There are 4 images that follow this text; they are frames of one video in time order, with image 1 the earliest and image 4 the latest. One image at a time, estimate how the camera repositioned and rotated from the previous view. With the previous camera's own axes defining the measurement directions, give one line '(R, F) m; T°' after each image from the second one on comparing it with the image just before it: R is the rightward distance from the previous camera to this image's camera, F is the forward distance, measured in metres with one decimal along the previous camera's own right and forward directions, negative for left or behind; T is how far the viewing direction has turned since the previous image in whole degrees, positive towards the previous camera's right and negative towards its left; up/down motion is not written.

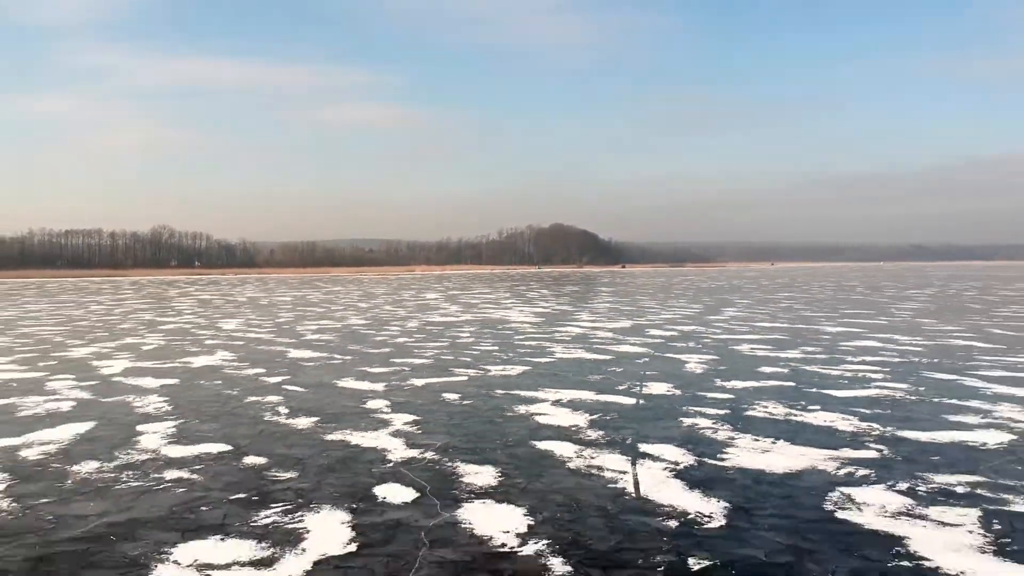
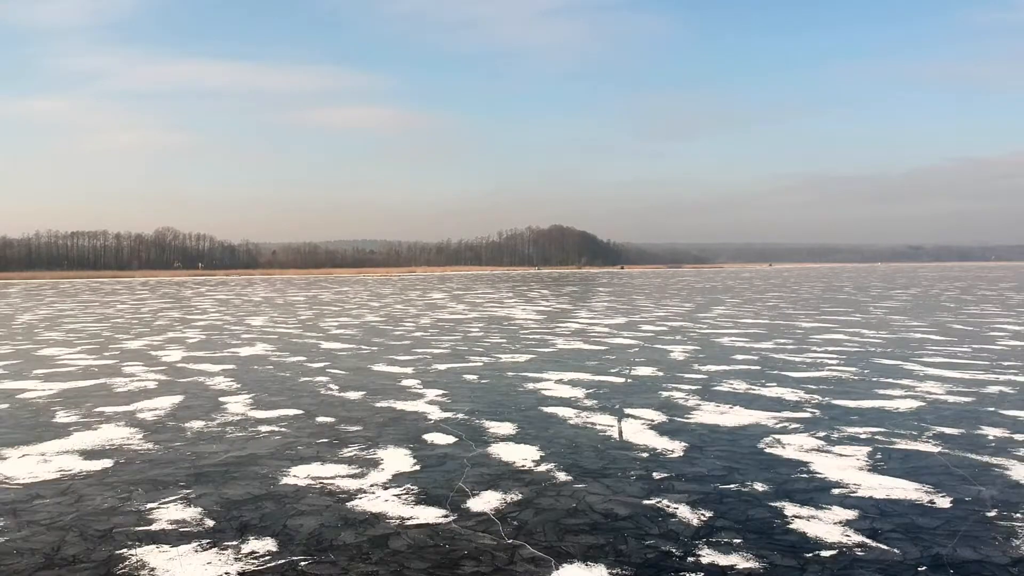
(-0.1, -1.6) m; 0°
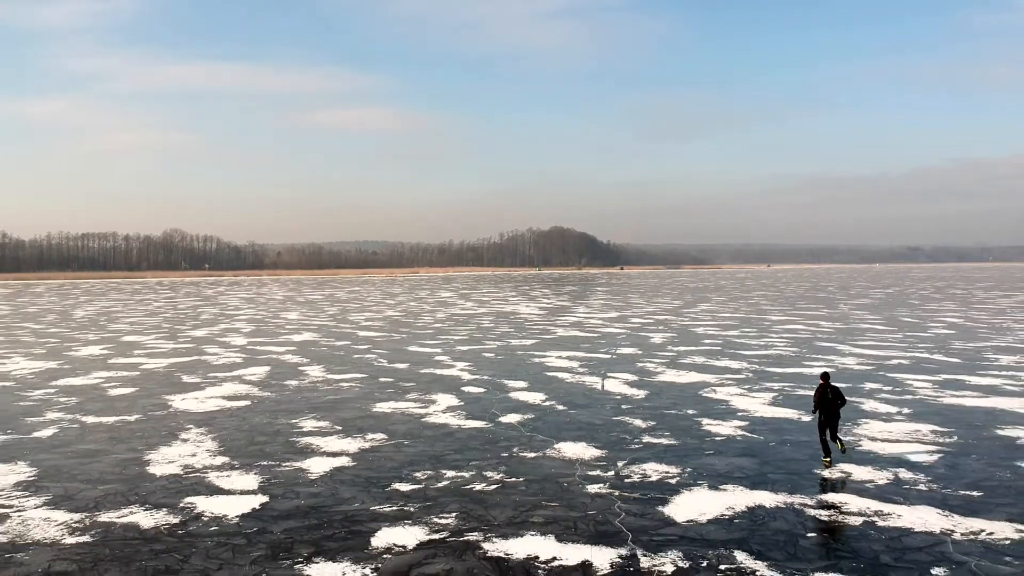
(-0.1, -2.6) m; 0°
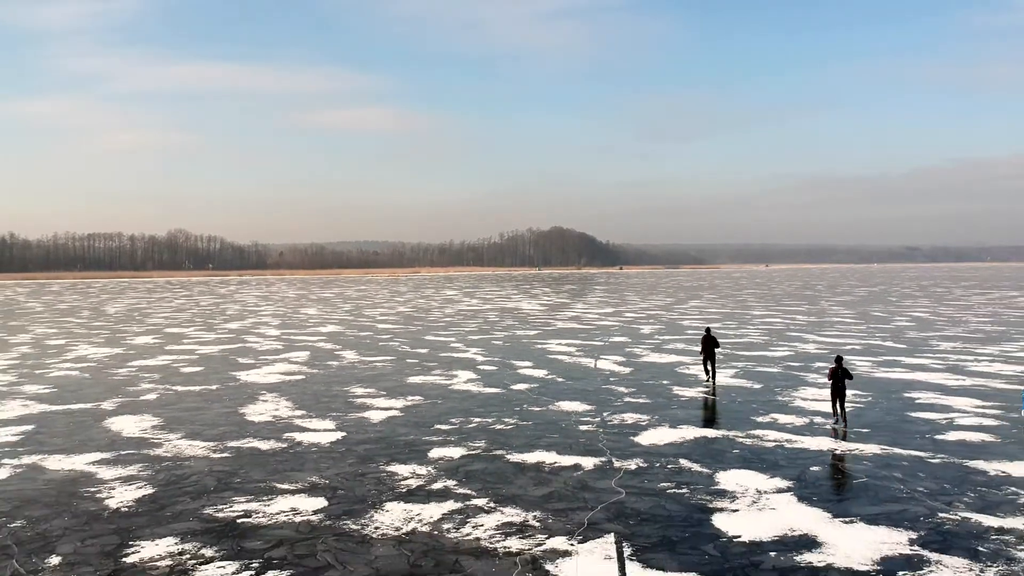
(-0.1, -1.8) m; 0°
